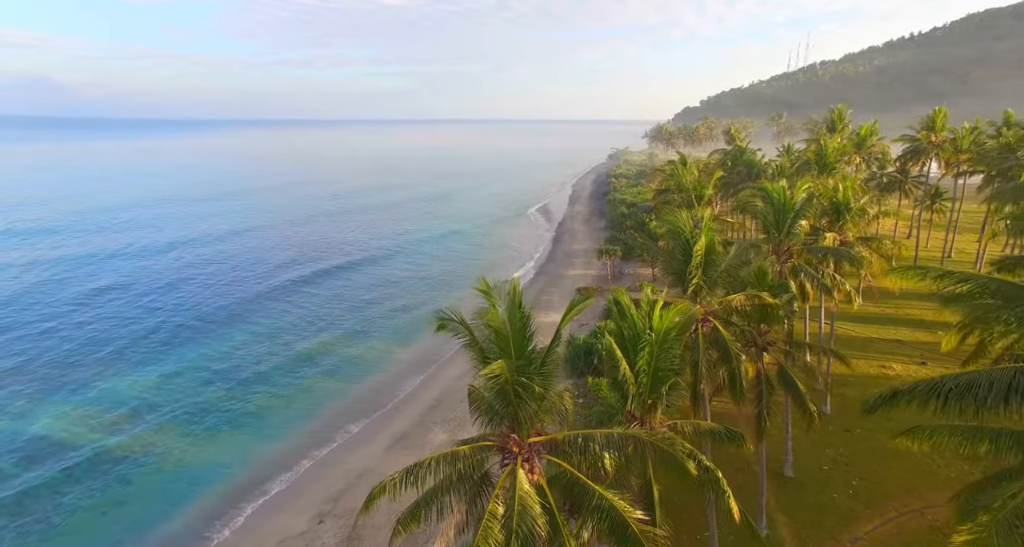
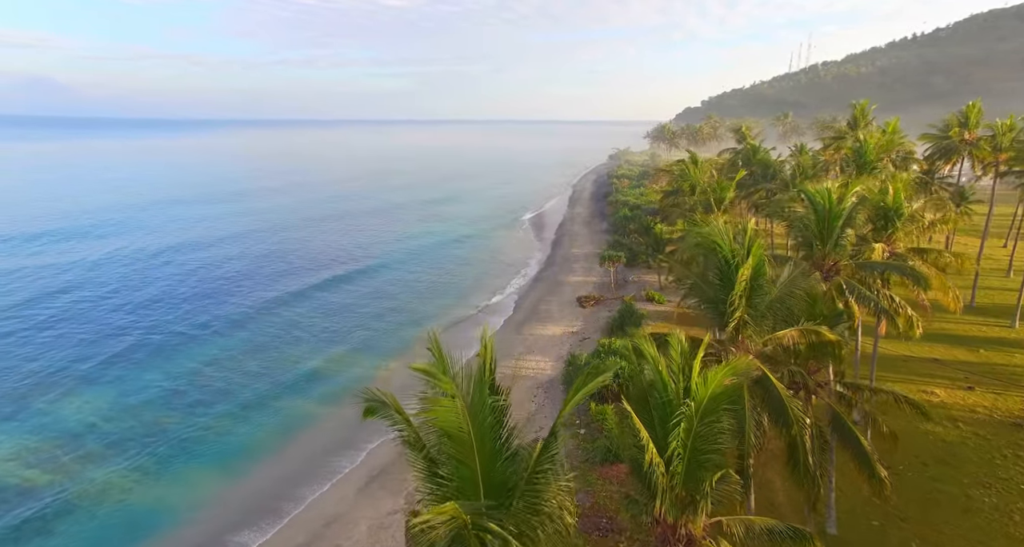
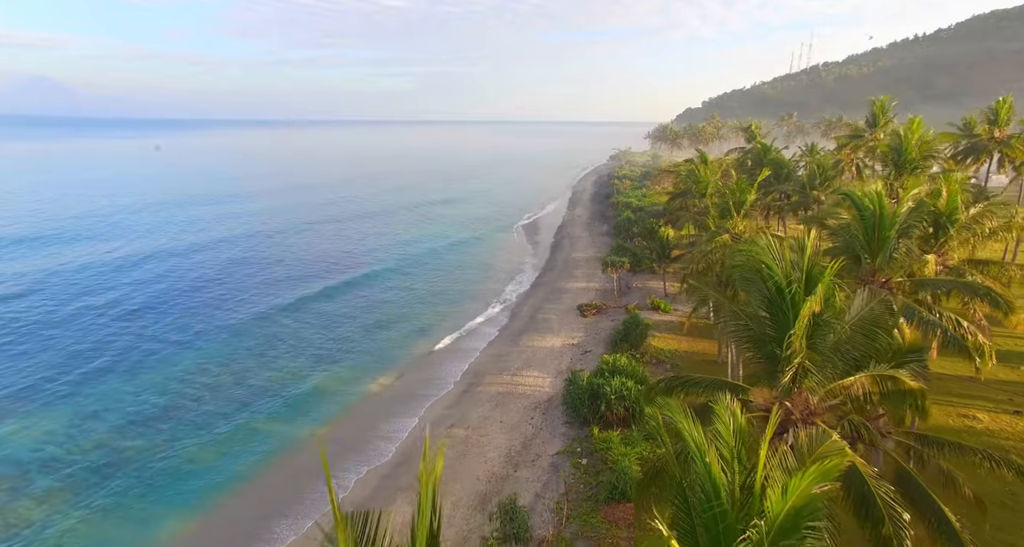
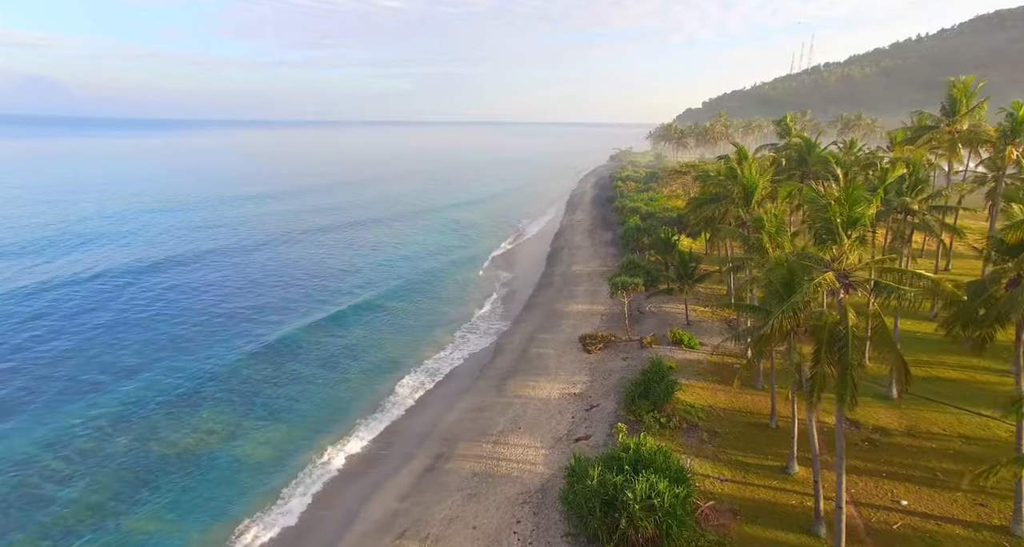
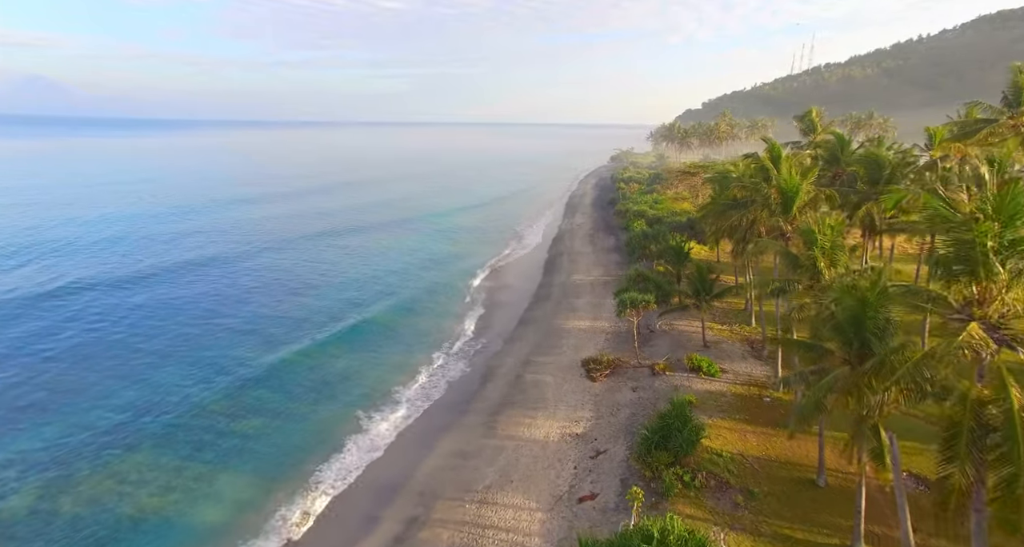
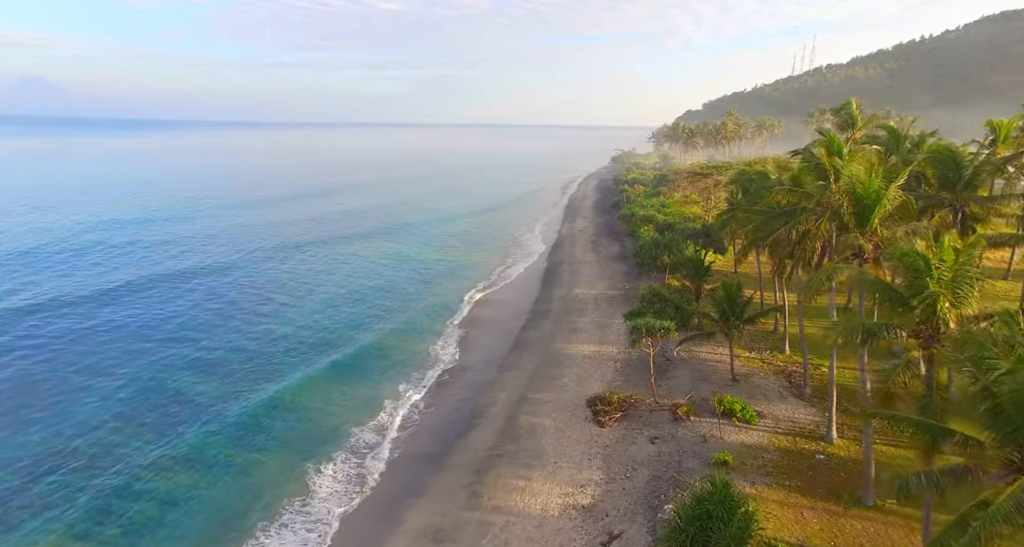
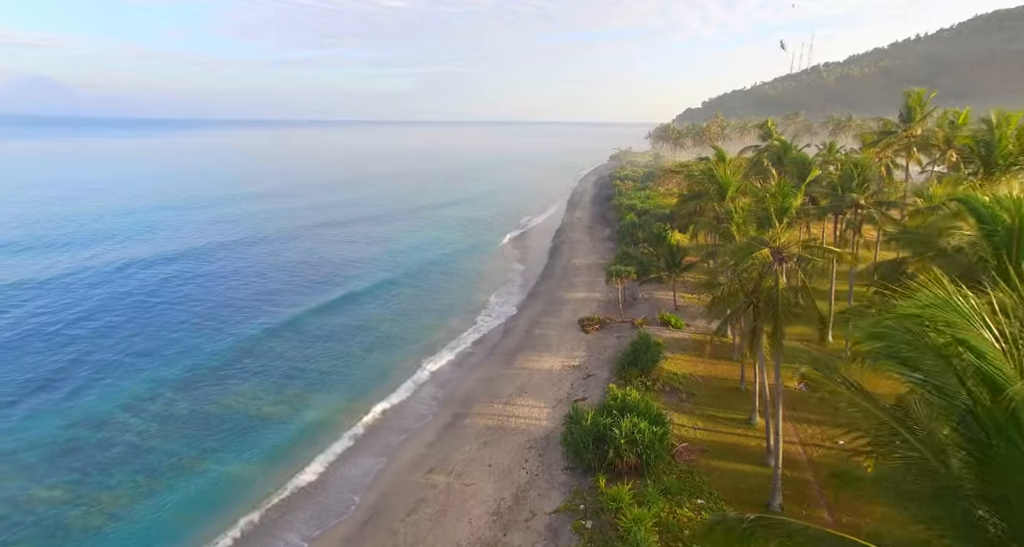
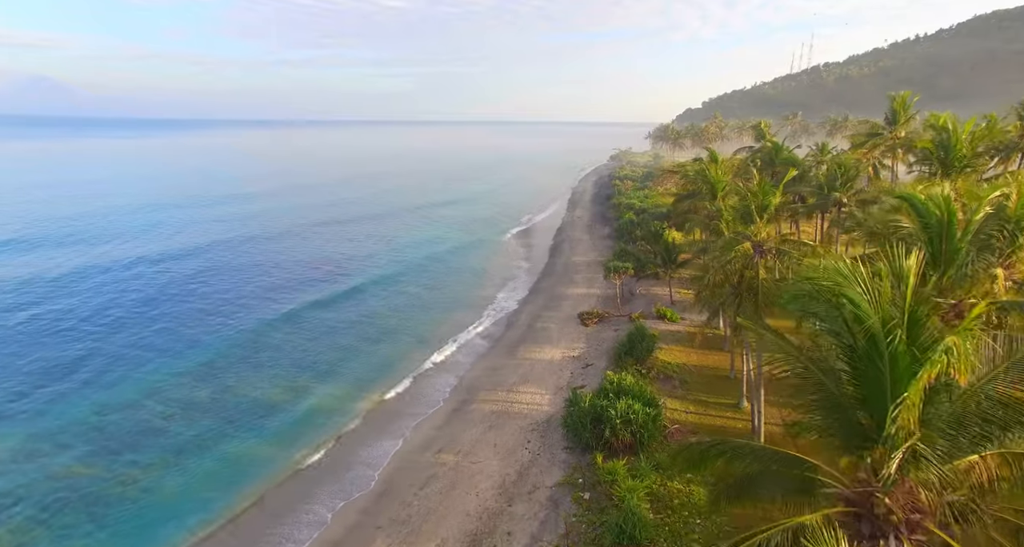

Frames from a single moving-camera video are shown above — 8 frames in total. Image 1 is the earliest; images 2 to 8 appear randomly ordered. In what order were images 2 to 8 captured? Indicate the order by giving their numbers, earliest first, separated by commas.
2, 3, 8, 7, 4, 5, 6
